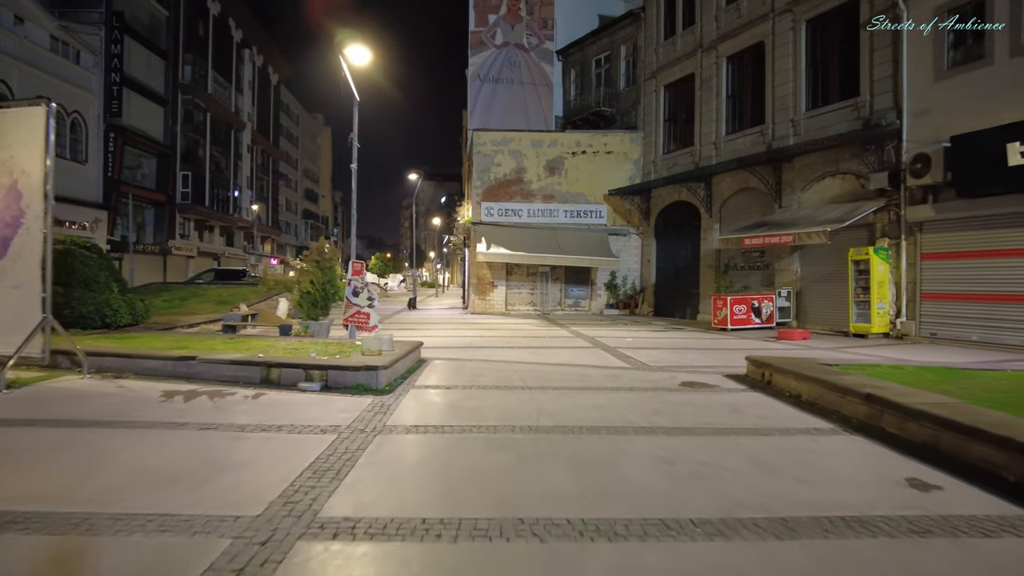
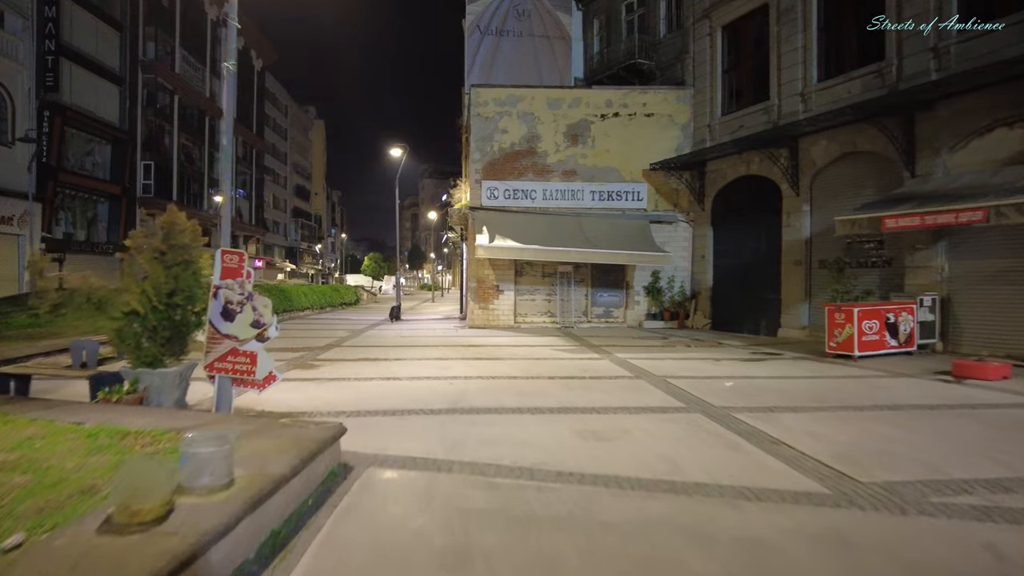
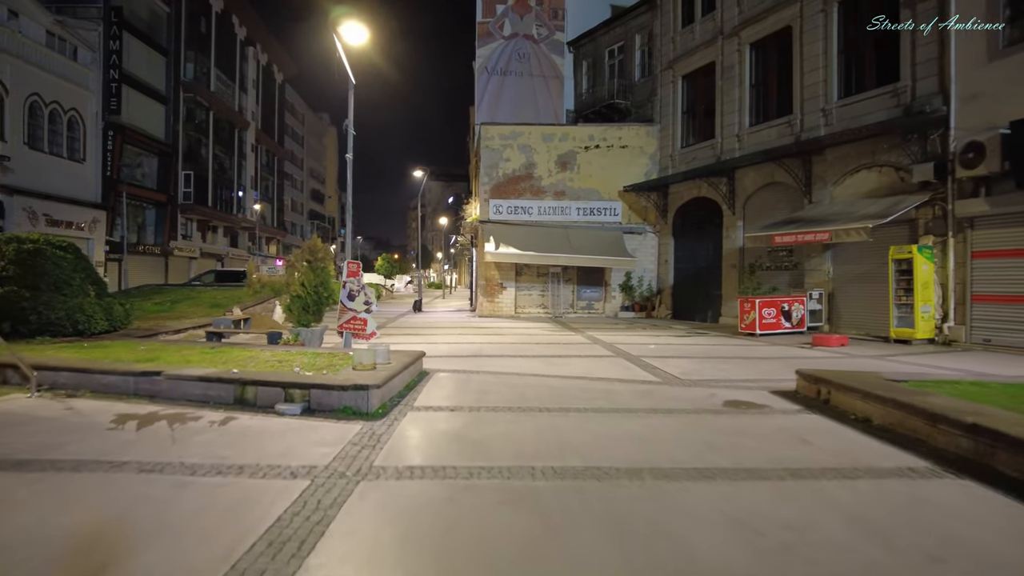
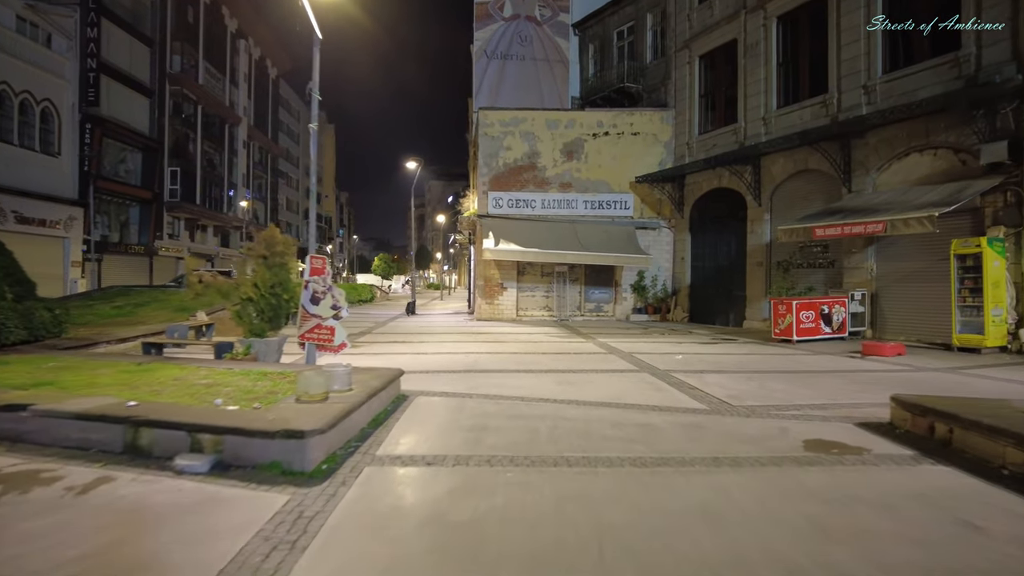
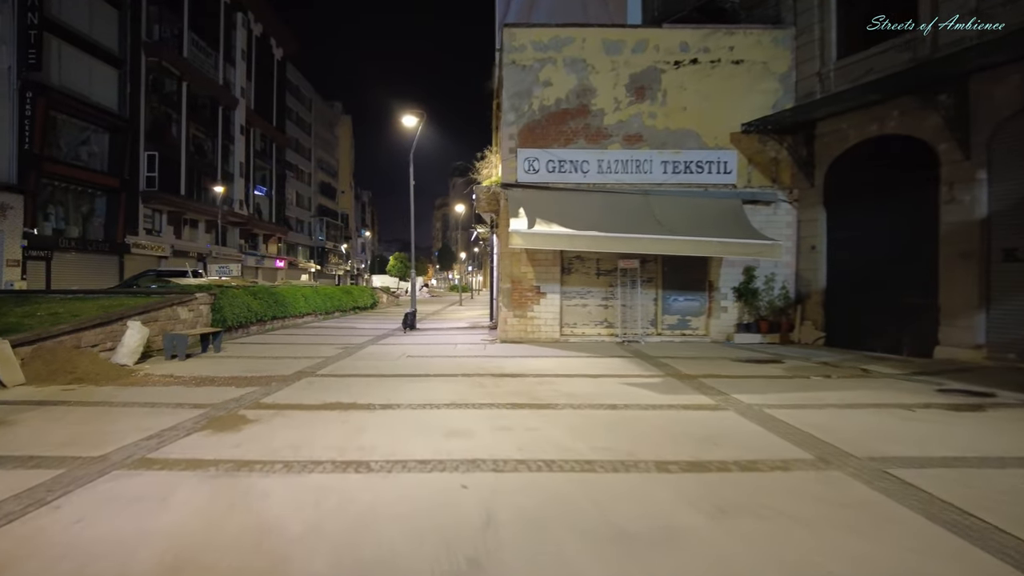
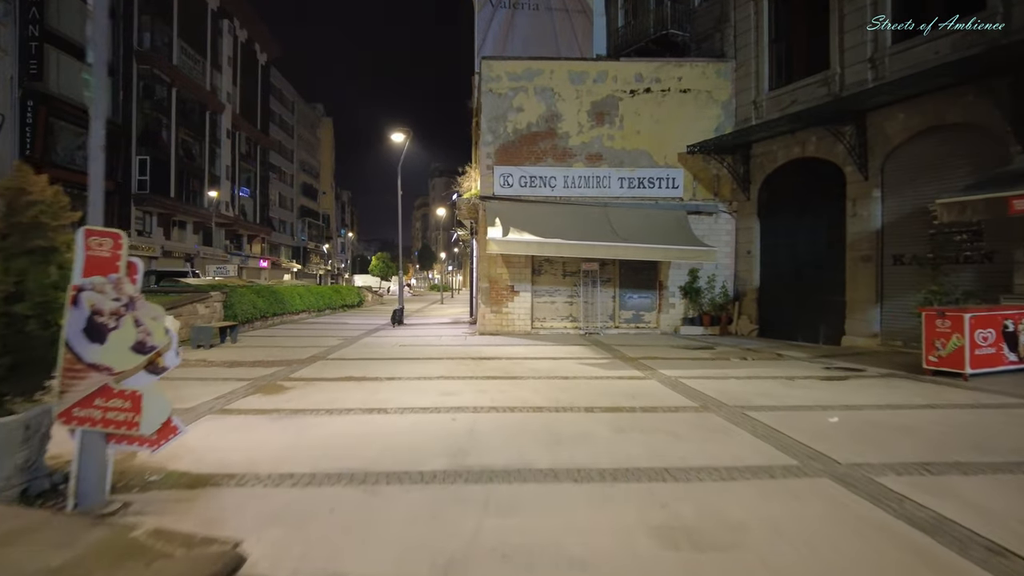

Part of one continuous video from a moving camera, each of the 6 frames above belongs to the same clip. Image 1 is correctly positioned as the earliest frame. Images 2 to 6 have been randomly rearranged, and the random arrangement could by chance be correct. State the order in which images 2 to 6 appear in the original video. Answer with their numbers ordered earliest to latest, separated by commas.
3, 4, 2, 6, 5
